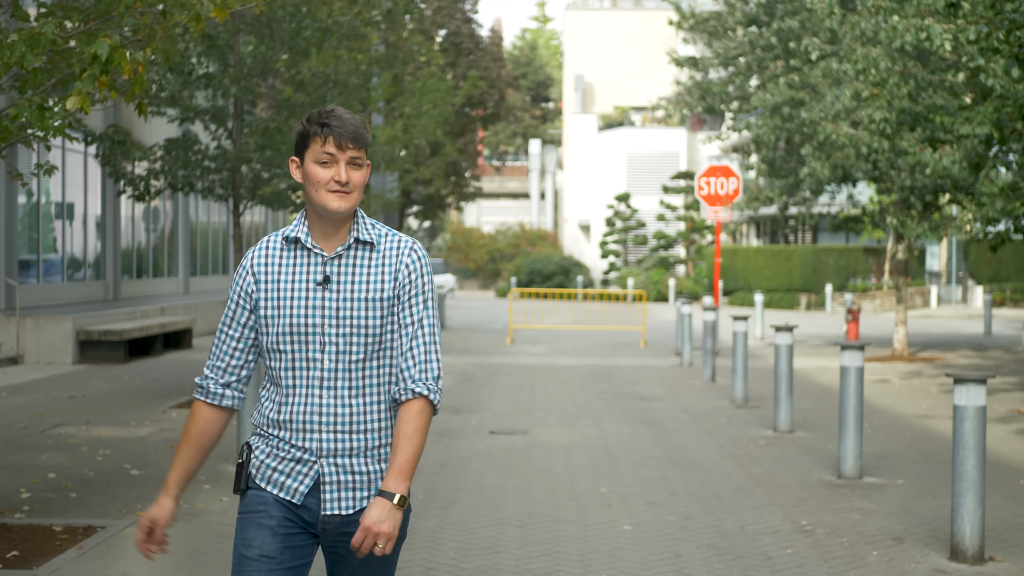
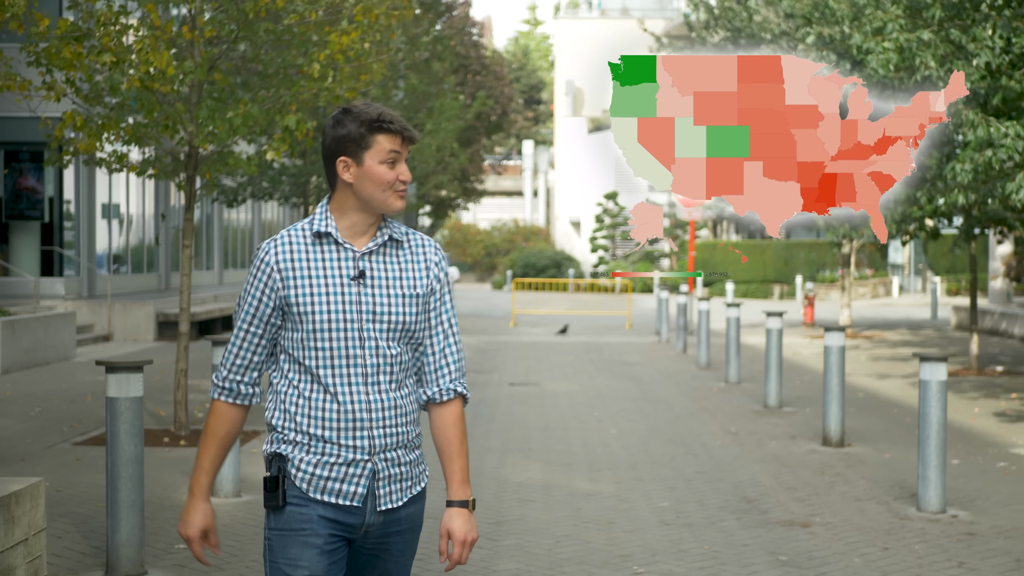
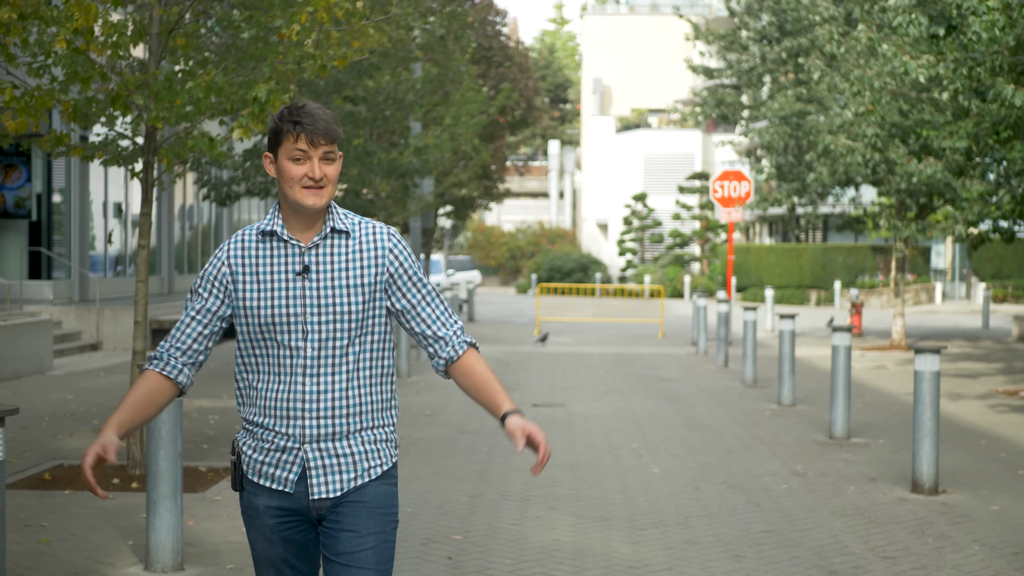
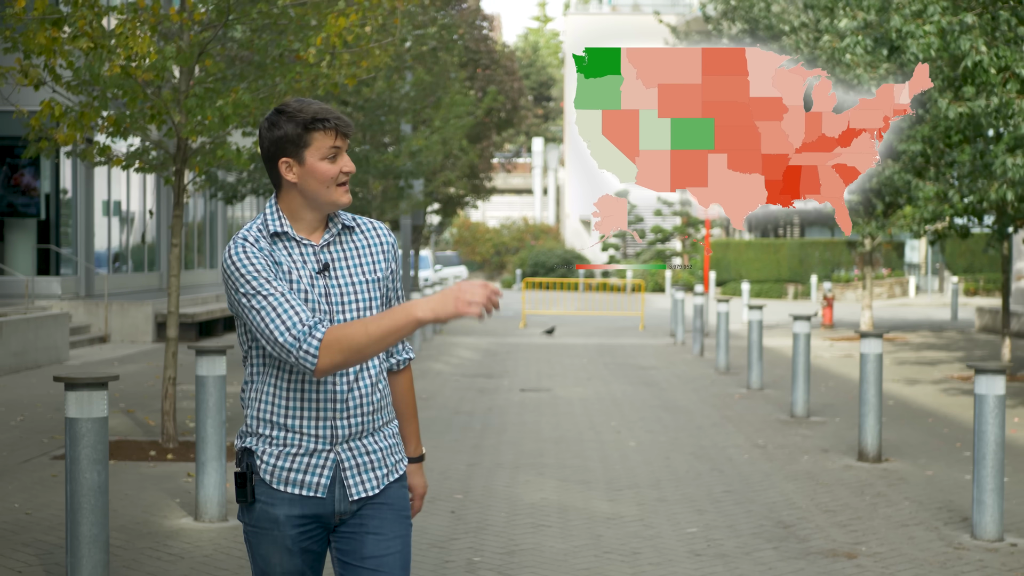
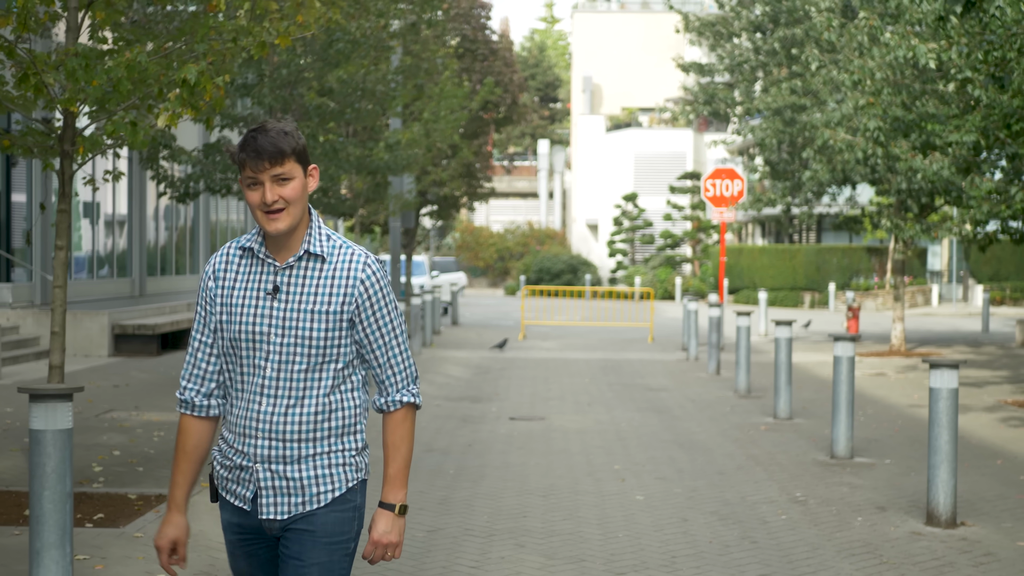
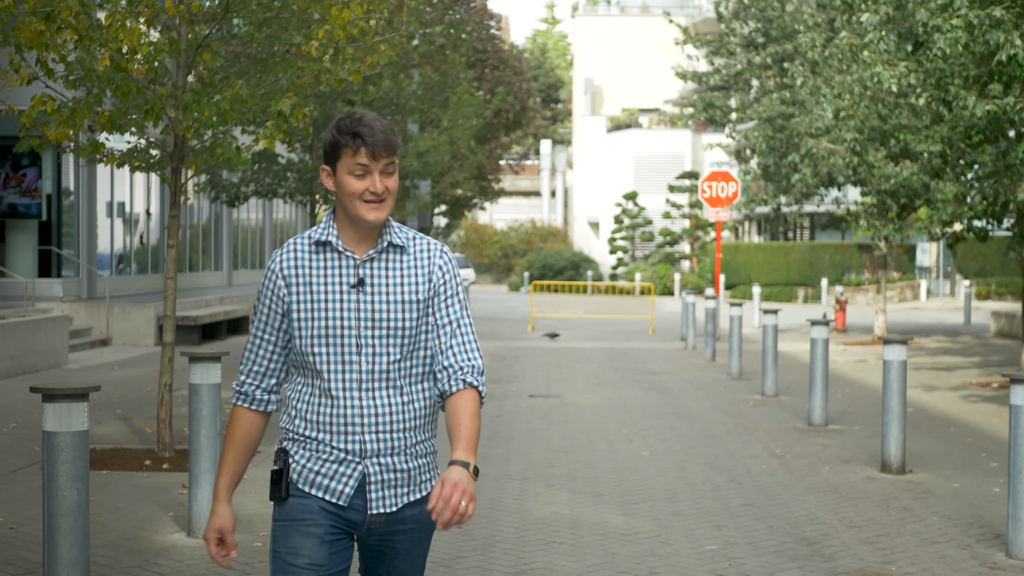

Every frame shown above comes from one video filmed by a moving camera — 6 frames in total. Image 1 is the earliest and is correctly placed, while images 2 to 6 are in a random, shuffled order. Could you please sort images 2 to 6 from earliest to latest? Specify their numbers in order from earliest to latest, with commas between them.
5, 3, 6, 4, 2
